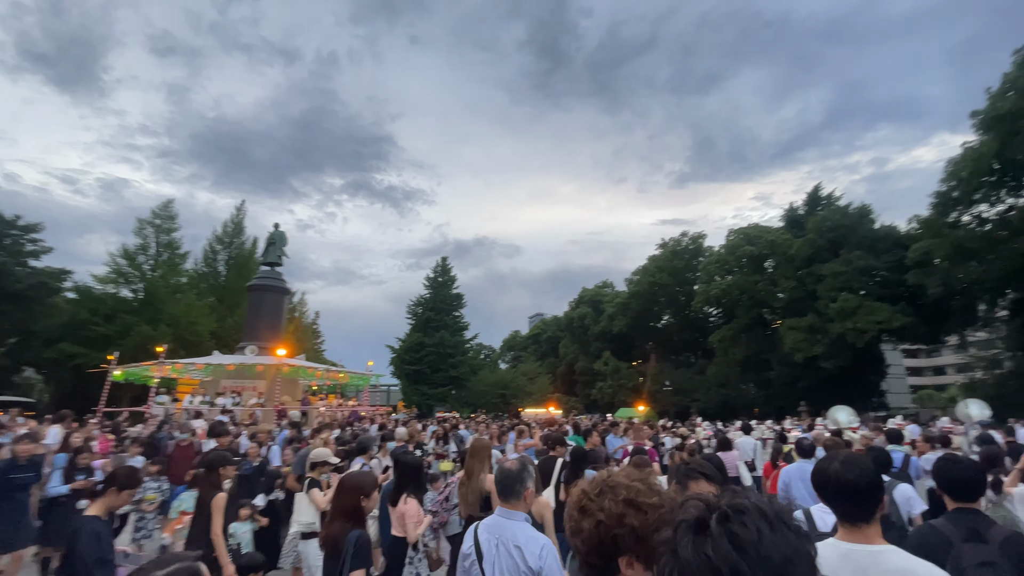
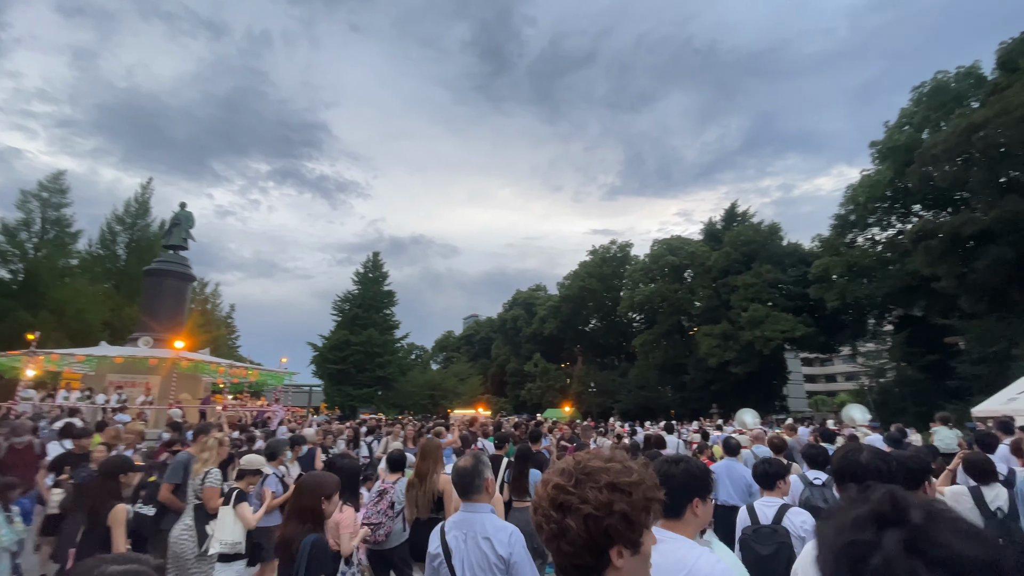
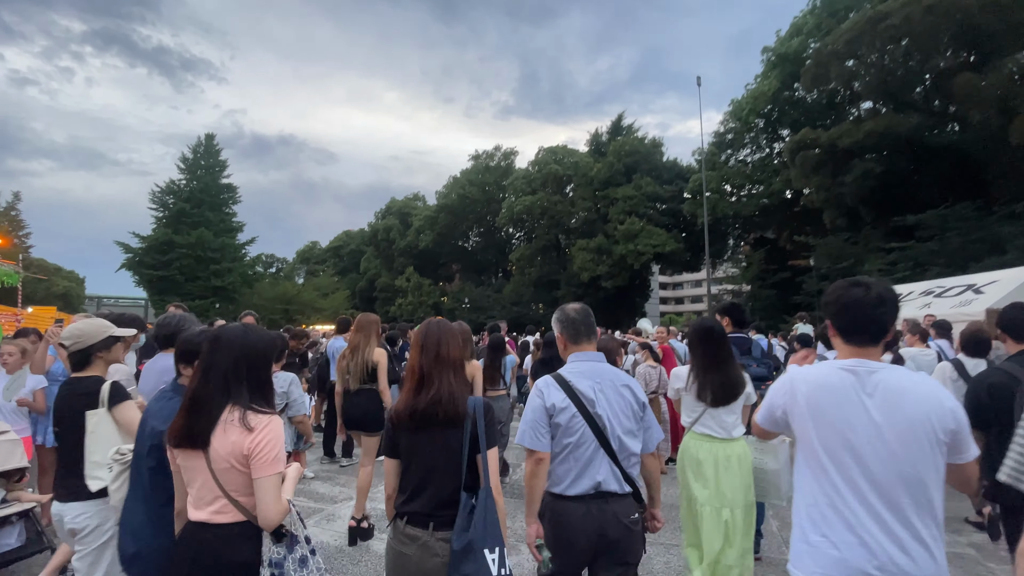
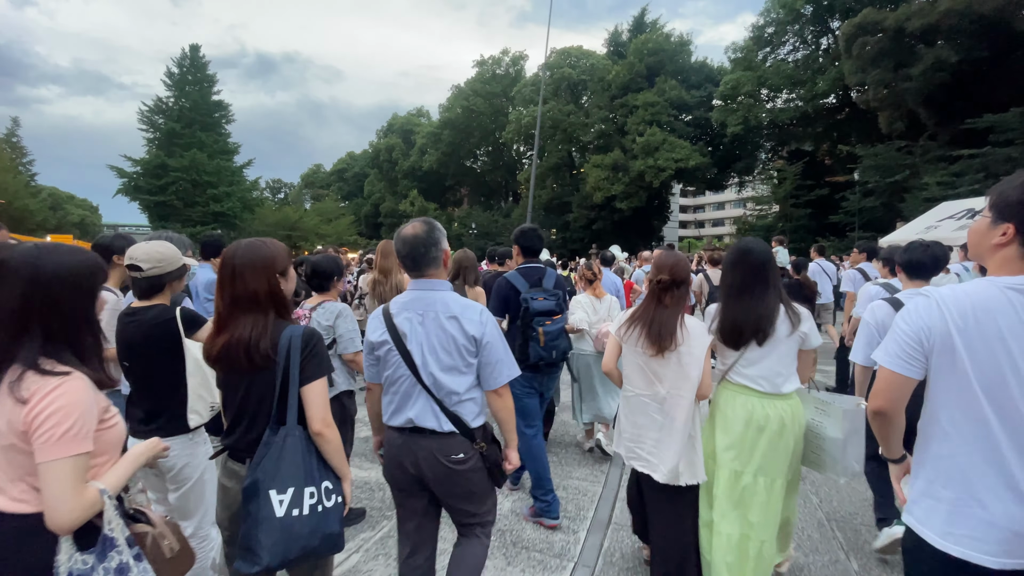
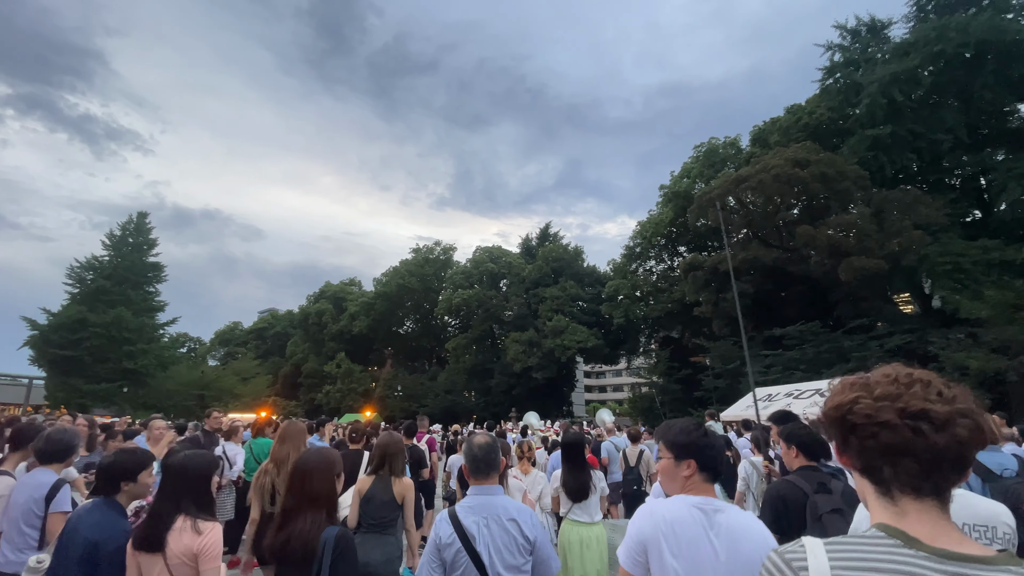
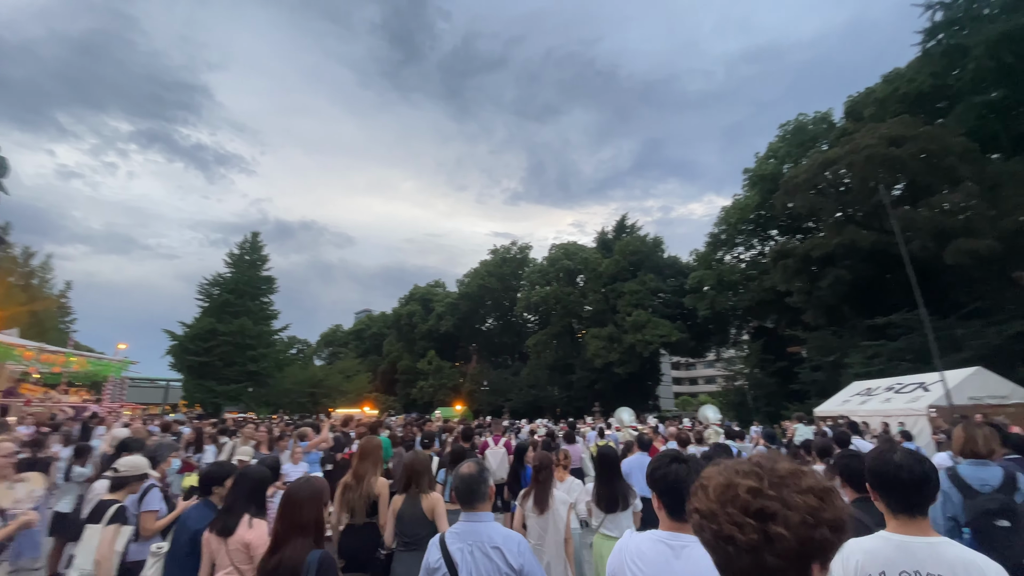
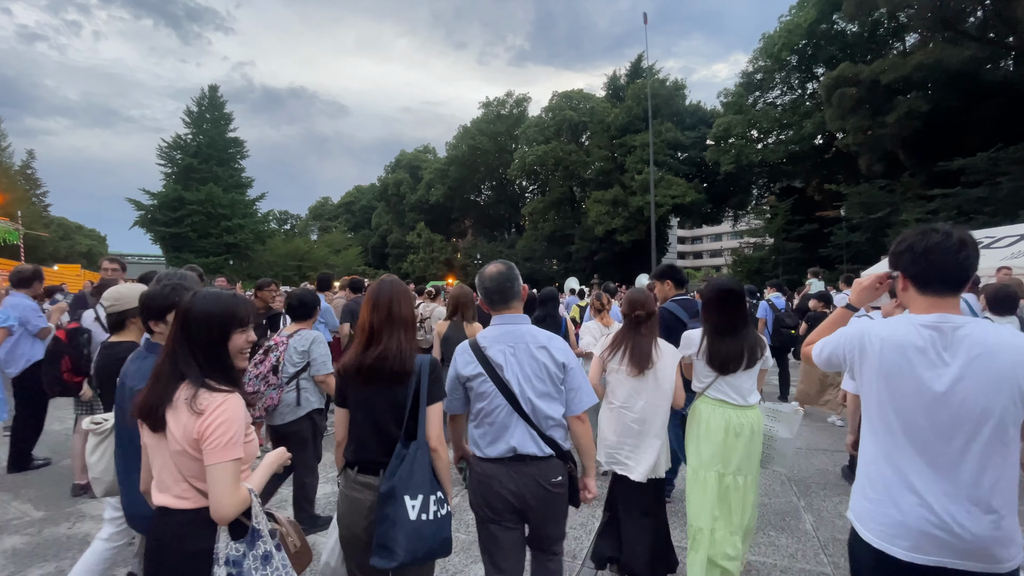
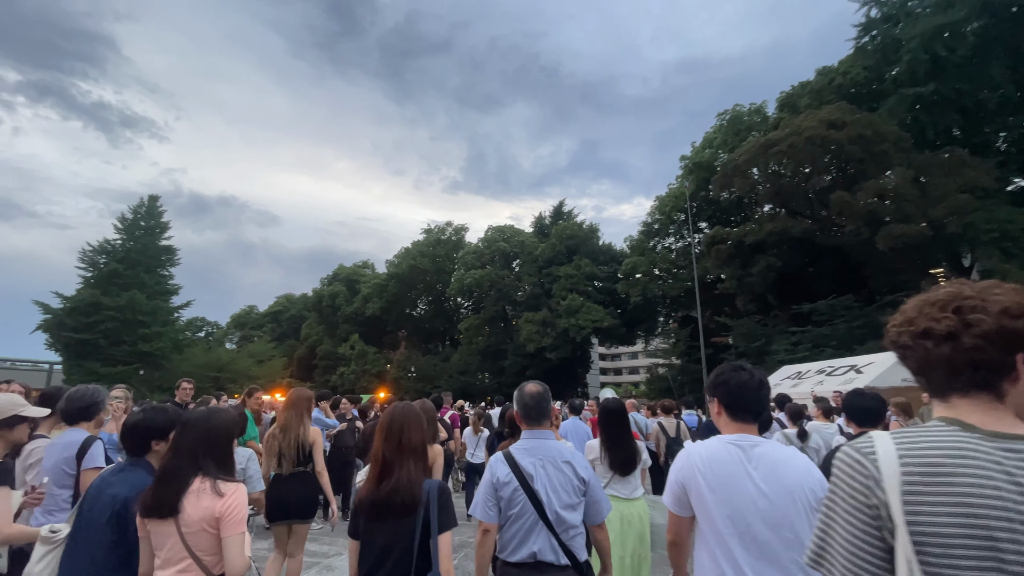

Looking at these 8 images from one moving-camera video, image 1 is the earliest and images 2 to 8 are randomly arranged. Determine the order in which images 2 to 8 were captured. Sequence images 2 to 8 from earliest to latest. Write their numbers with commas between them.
2, 6, 5, 8, 3, 7, 4
